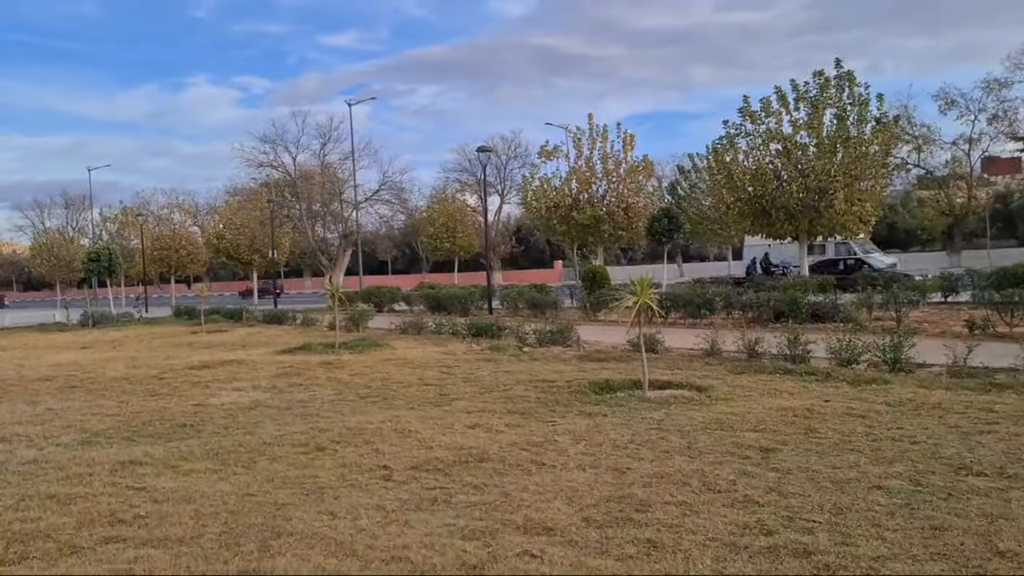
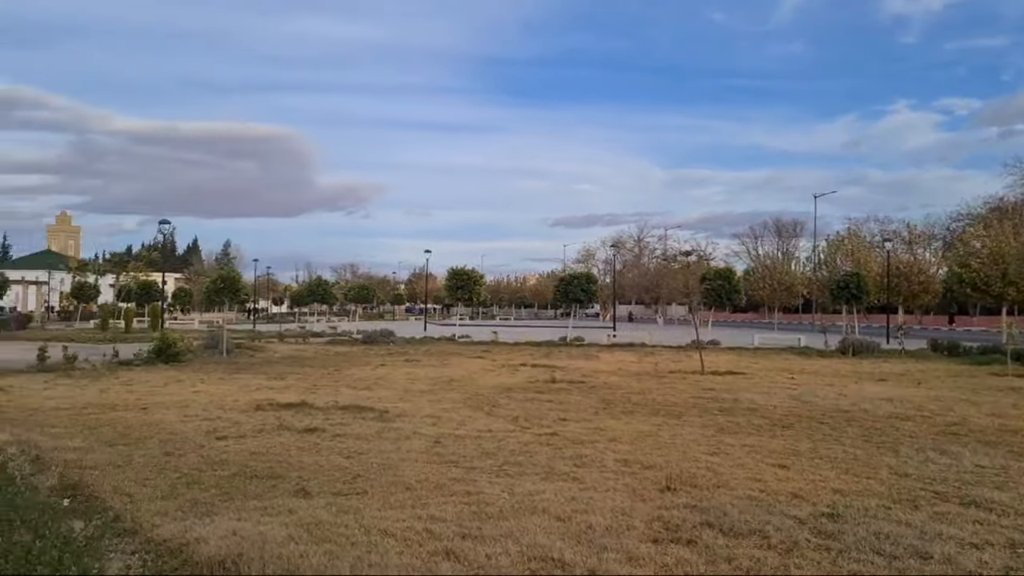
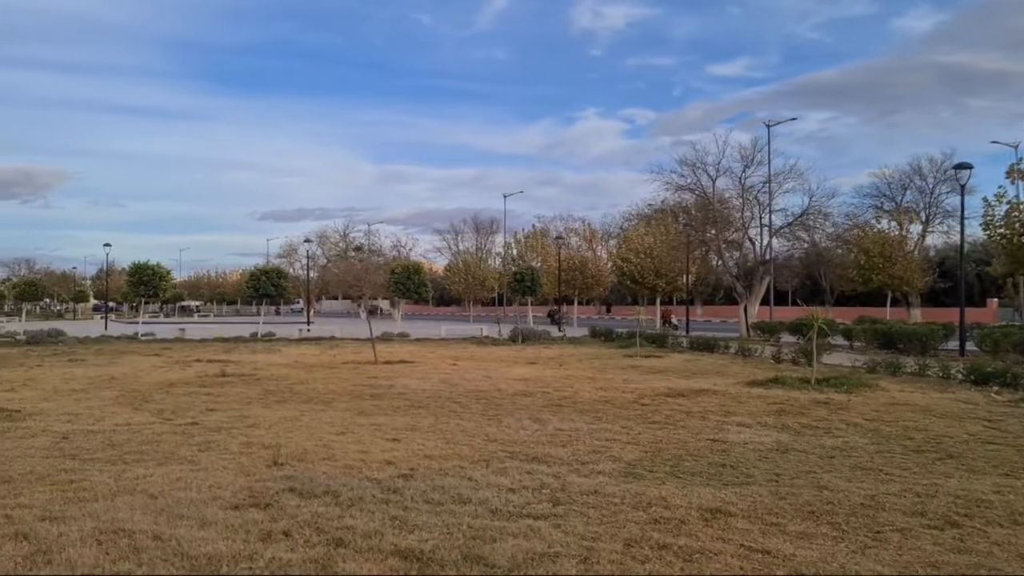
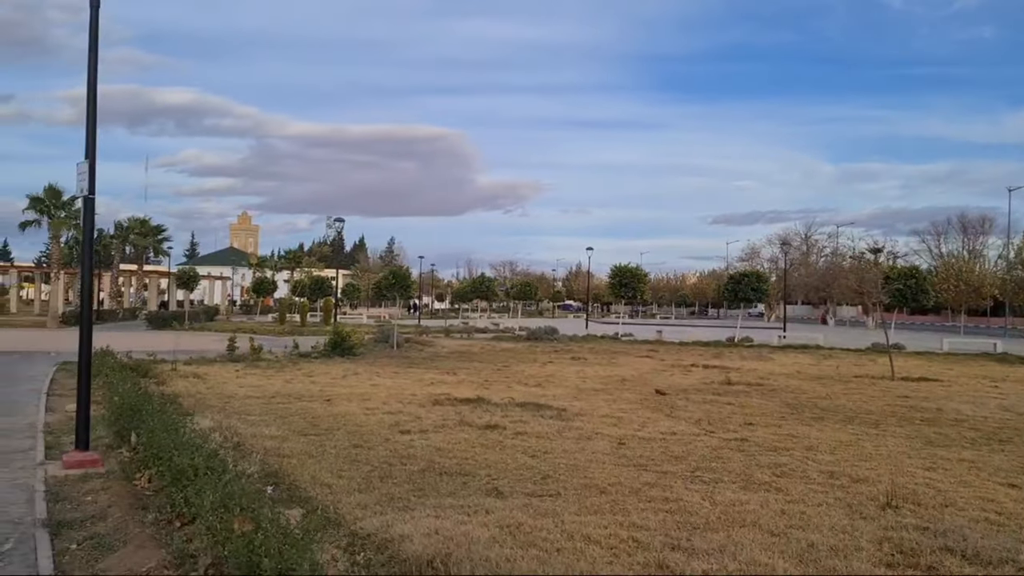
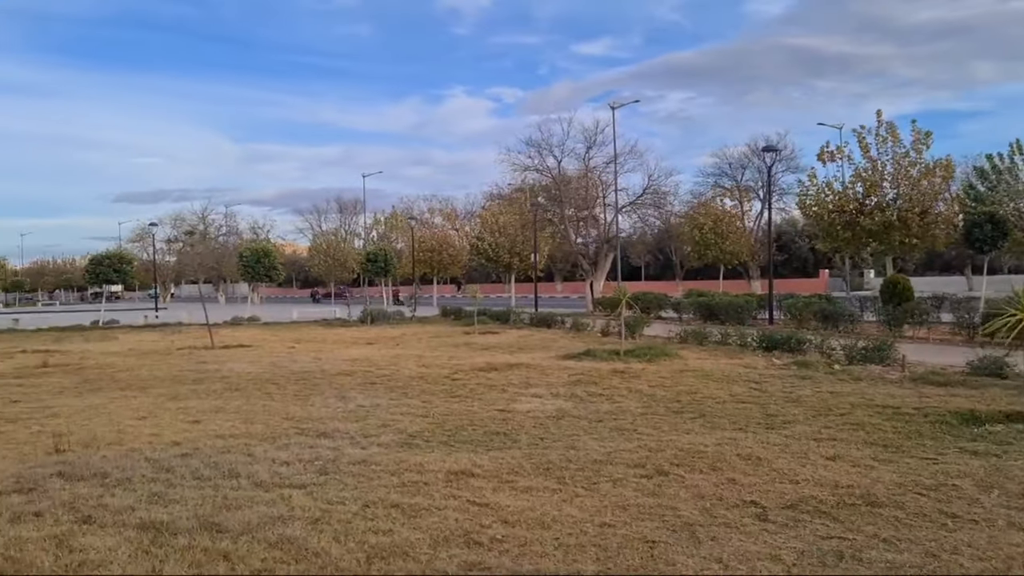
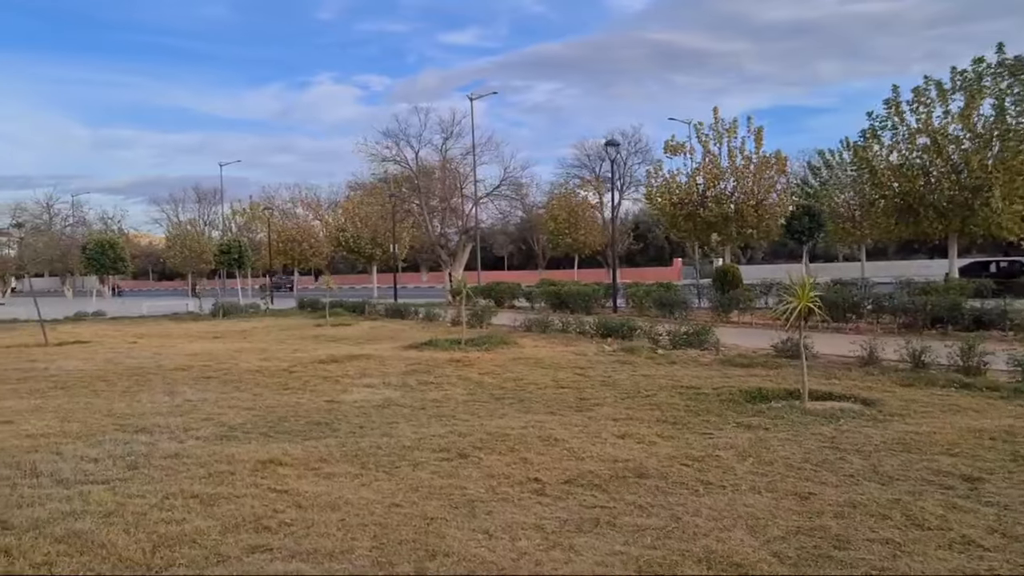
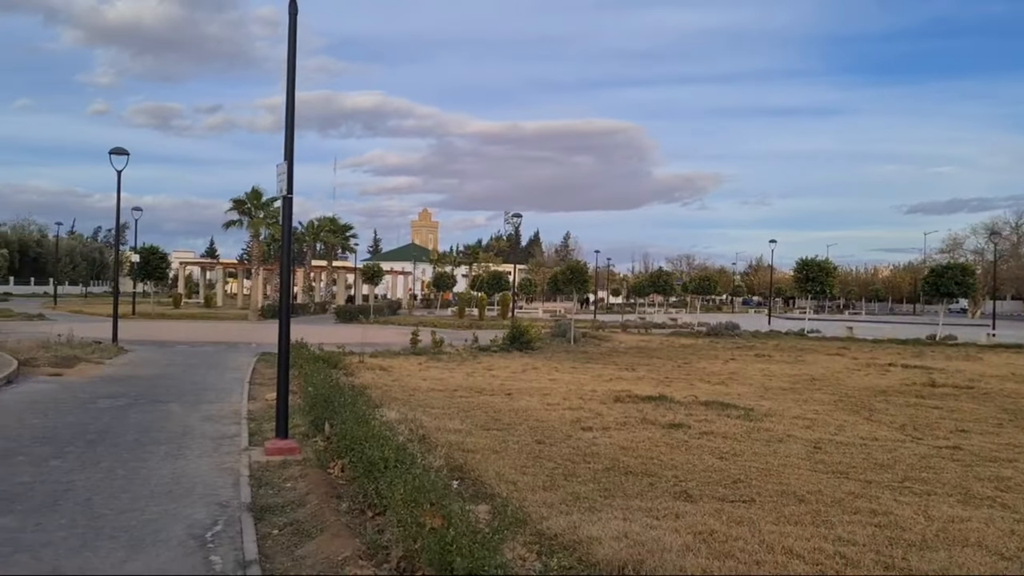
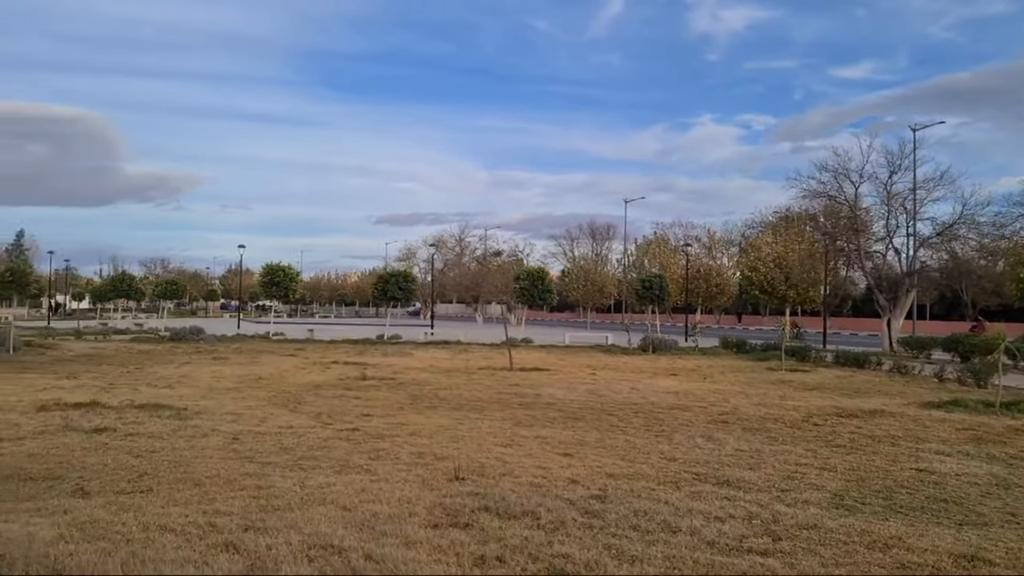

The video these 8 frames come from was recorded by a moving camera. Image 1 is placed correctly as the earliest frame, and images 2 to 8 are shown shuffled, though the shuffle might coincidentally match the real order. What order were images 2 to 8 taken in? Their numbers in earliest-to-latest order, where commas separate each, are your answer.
6, 5, 3, 8, 2, 4, 7
